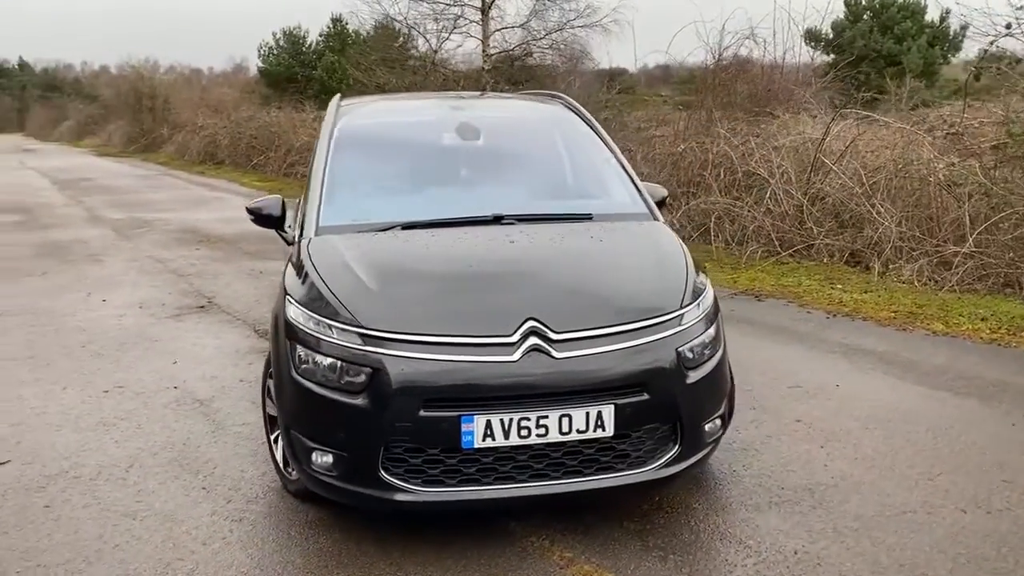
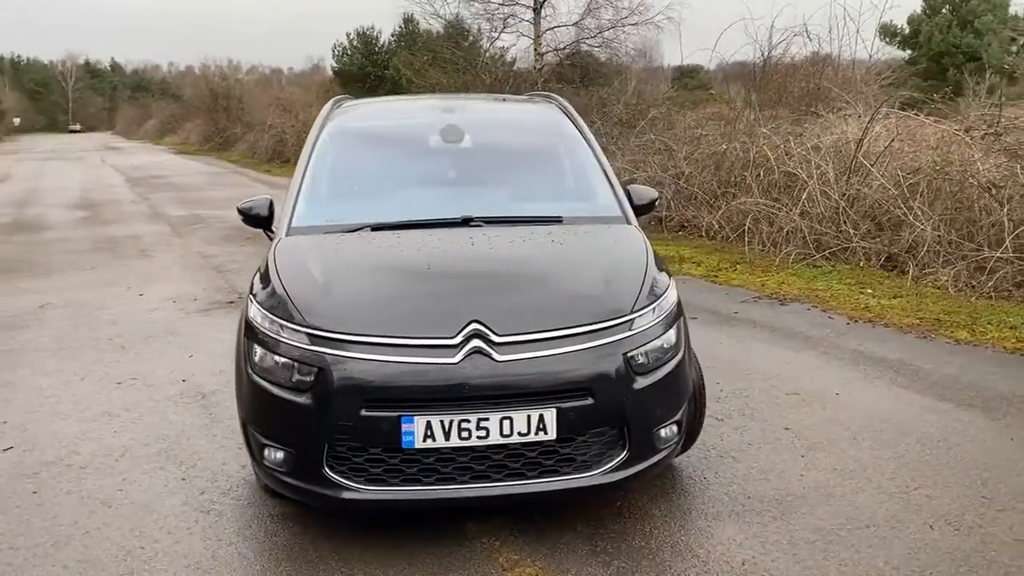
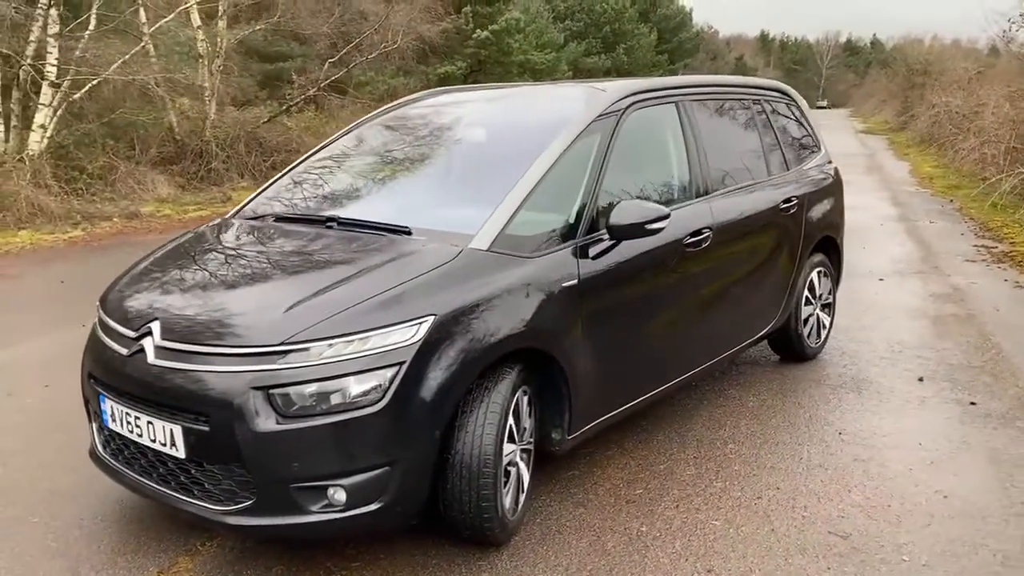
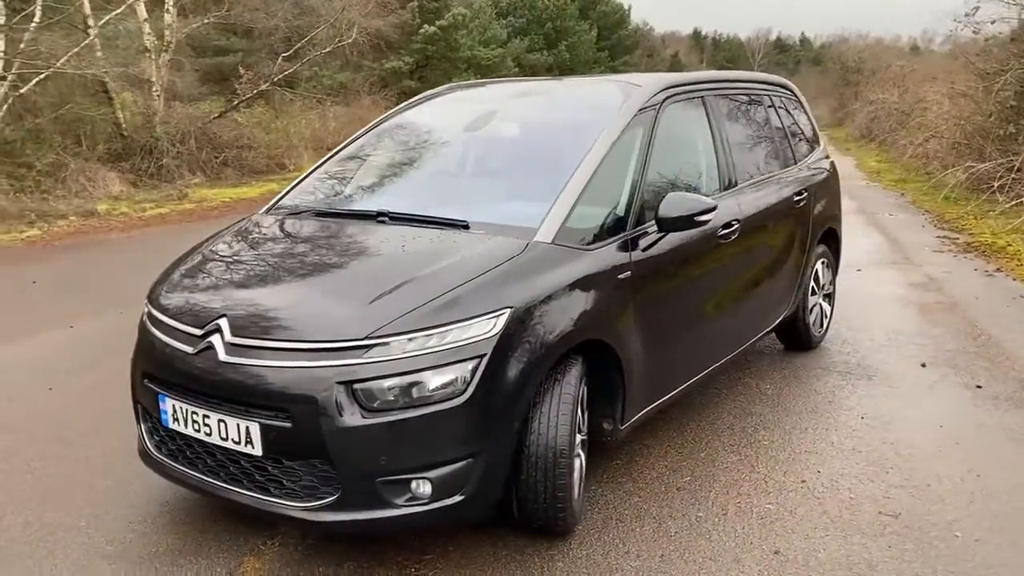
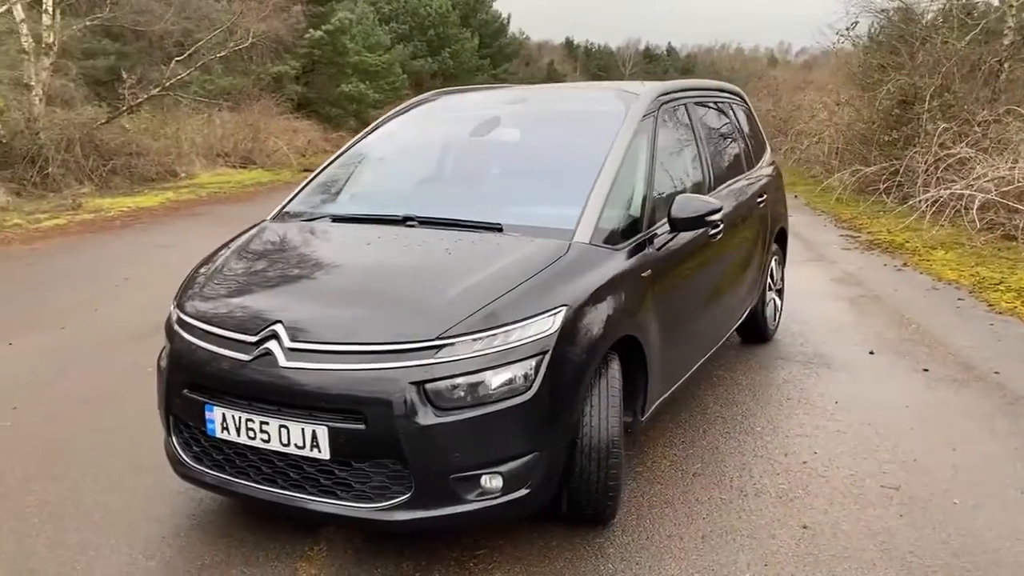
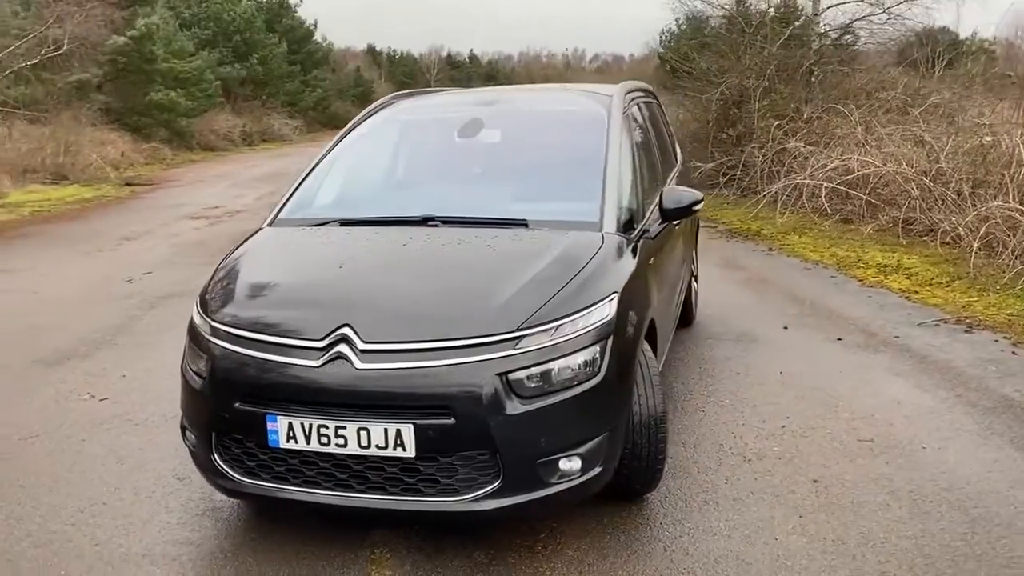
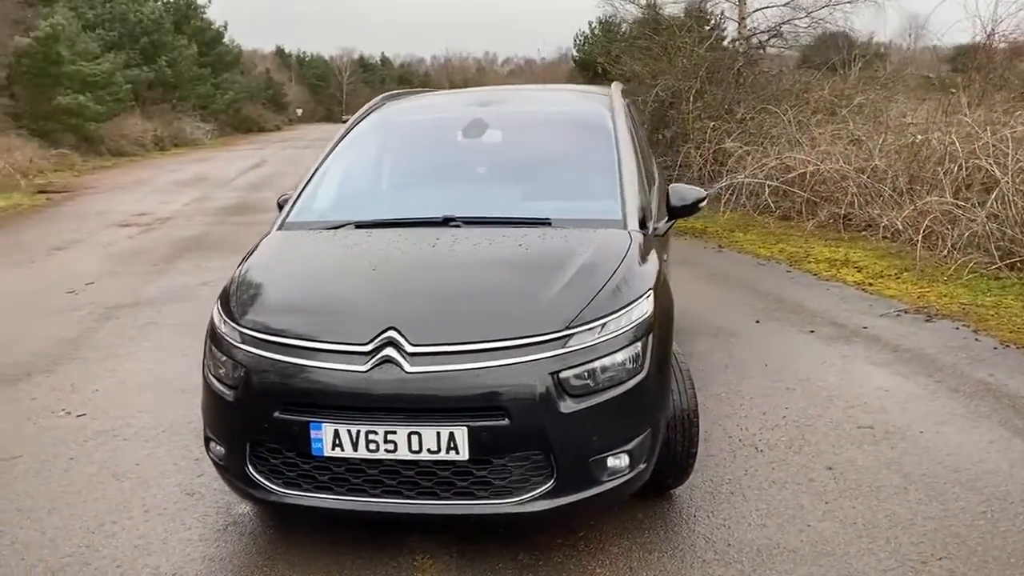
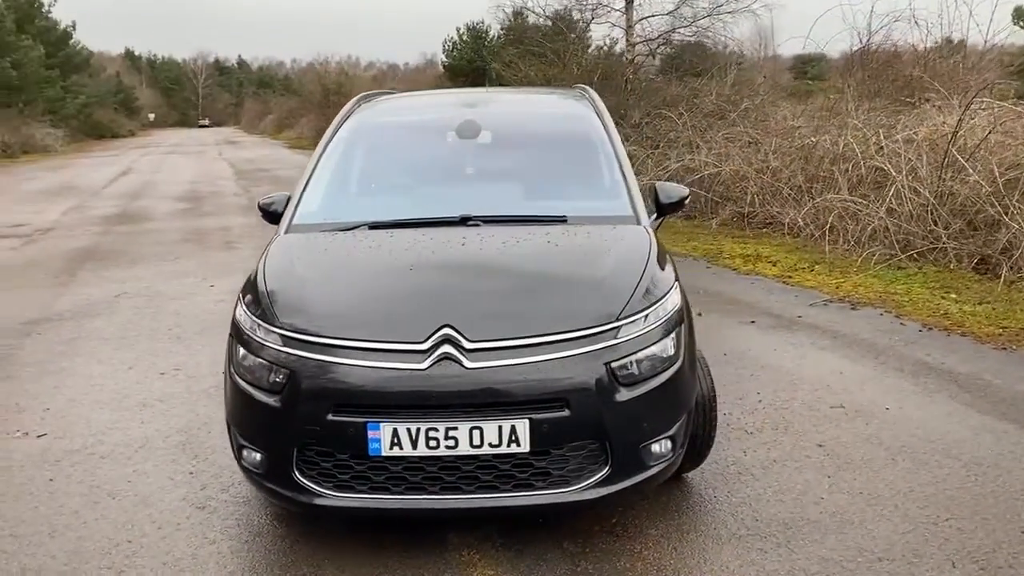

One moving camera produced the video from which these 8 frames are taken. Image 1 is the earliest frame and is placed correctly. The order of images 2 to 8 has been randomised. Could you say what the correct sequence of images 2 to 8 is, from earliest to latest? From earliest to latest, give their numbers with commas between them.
2, 8, 7, 6, 5, 4, 3
